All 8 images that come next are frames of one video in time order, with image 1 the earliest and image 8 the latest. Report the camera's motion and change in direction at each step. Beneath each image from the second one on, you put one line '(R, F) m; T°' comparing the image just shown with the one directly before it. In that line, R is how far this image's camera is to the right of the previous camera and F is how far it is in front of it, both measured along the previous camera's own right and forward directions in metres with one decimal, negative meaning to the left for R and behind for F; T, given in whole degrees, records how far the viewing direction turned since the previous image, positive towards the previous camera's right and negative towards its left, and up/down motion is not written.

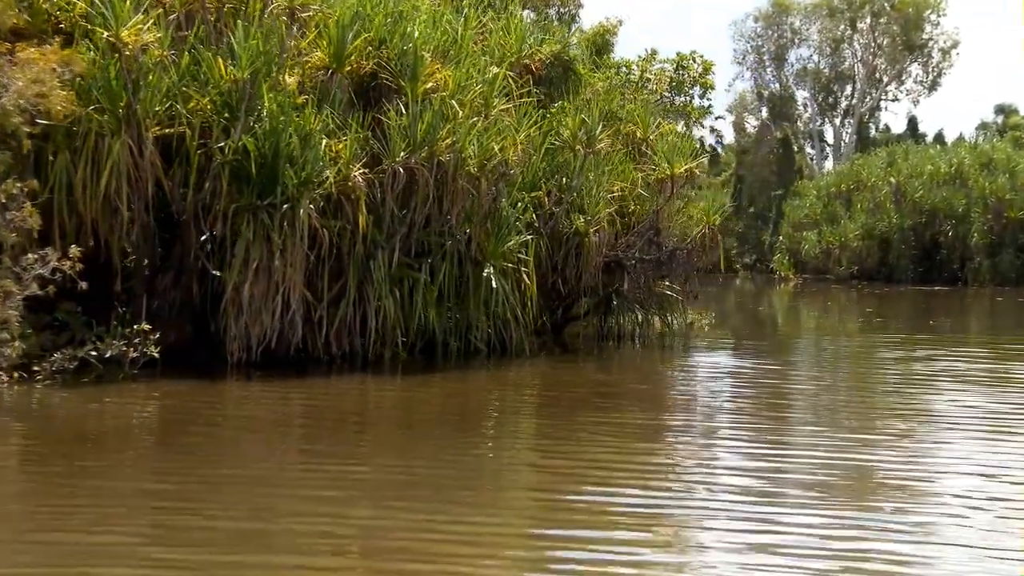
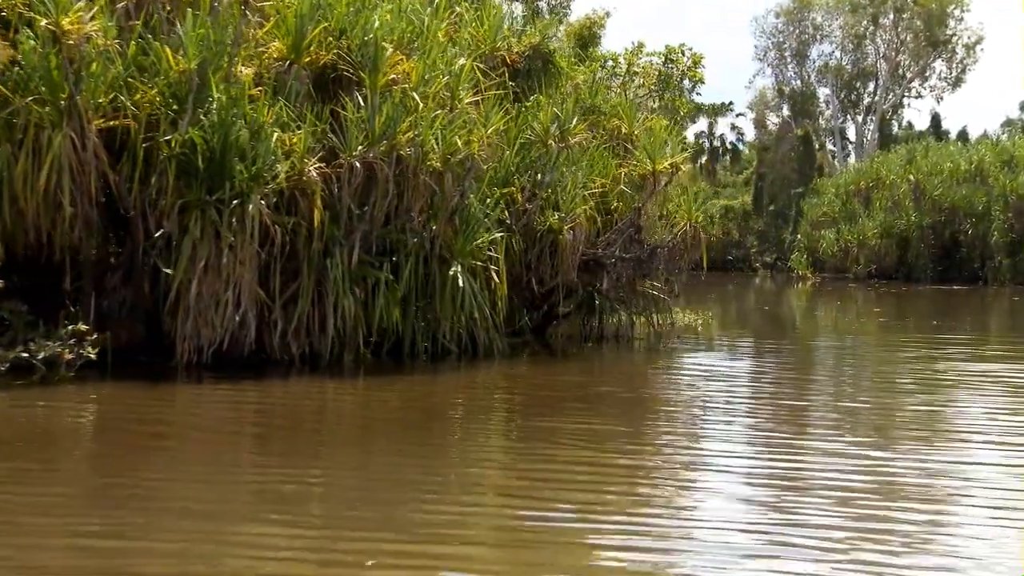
(+0.4, +0.3) m; -1°
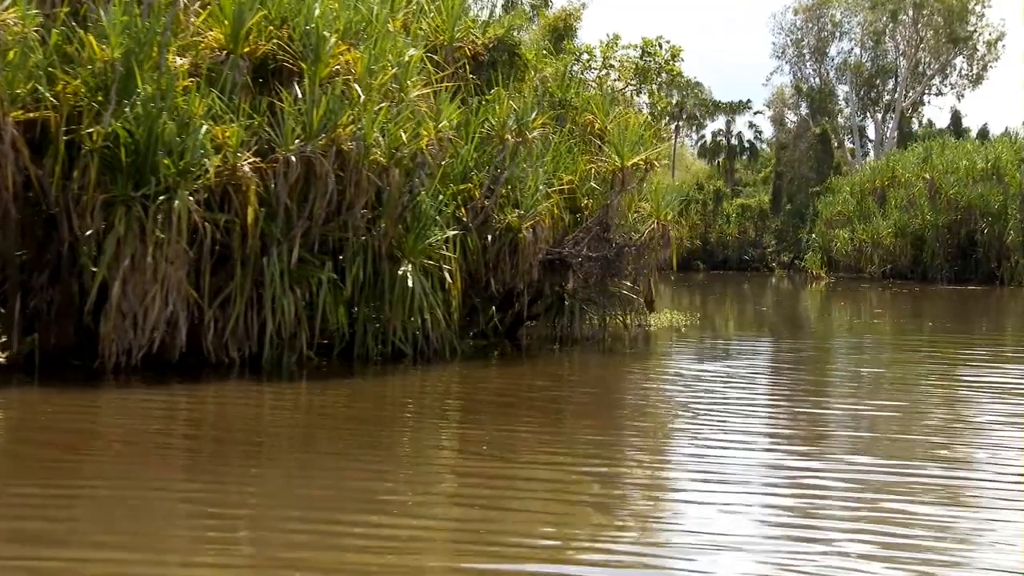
(+0.5, +0.4) m; -1°
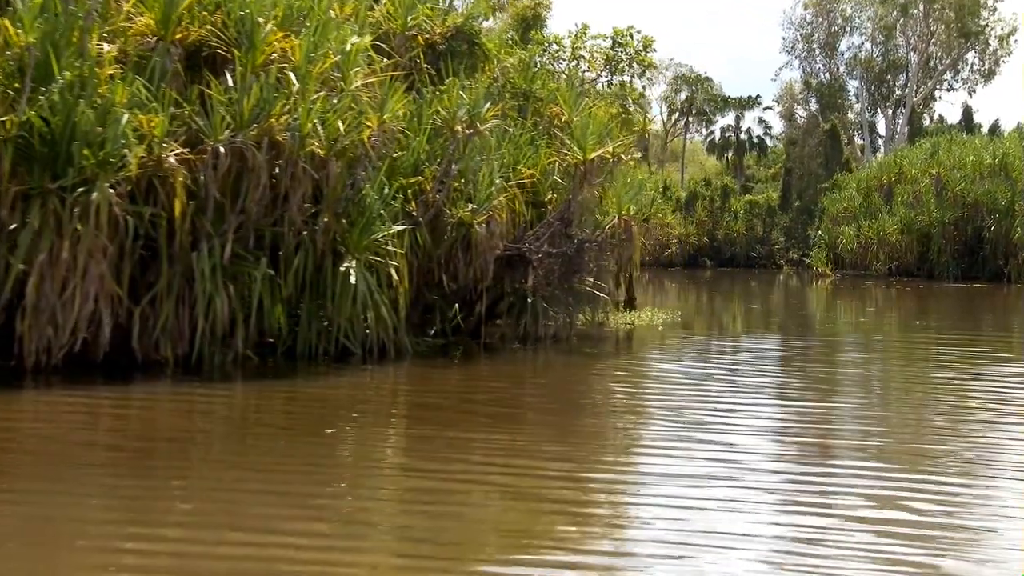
(+0.4, +0.4) m; -1°
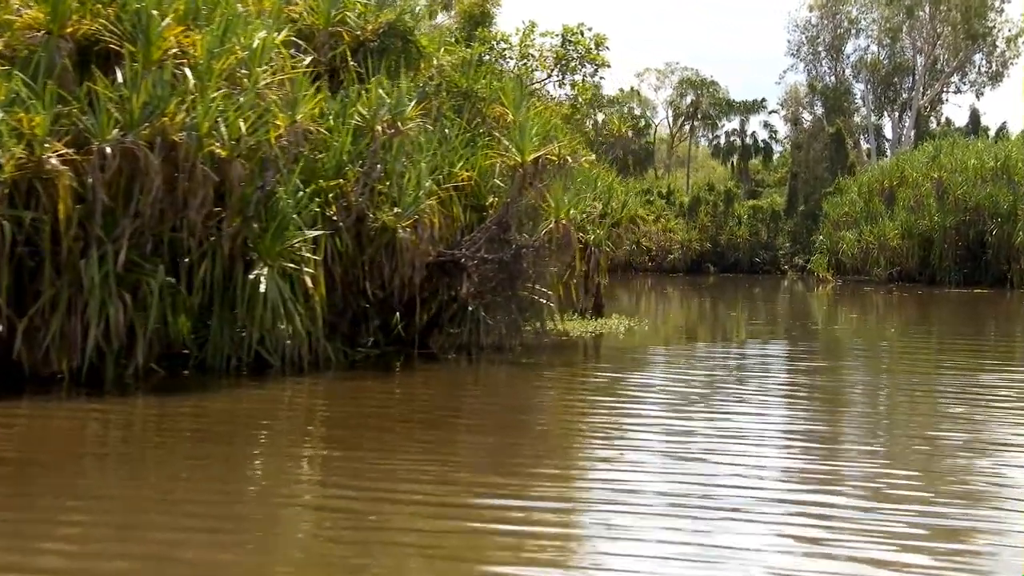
(+0.6, +0.5) m; -1°
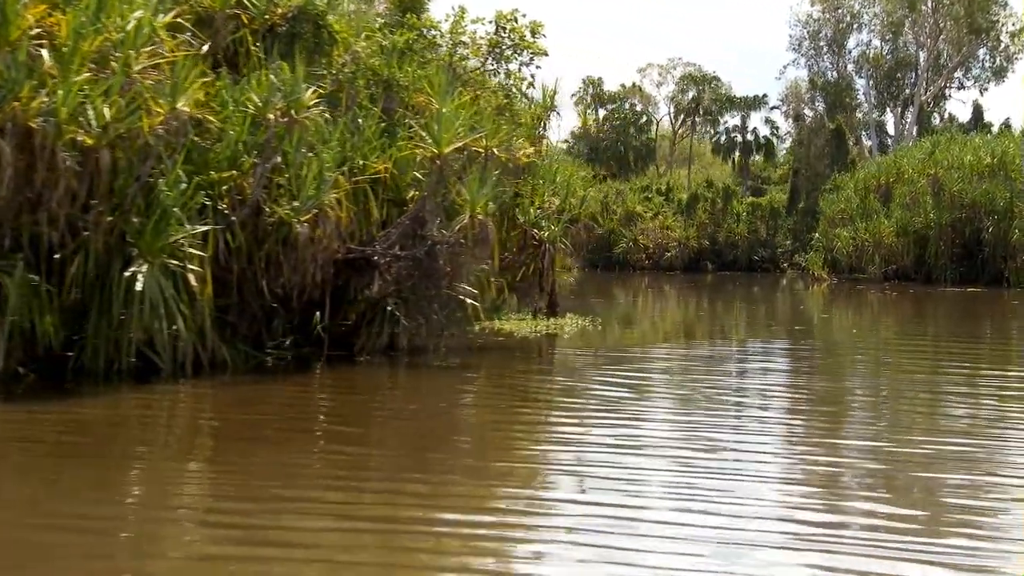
(+0.7, +0.6) m; -1°
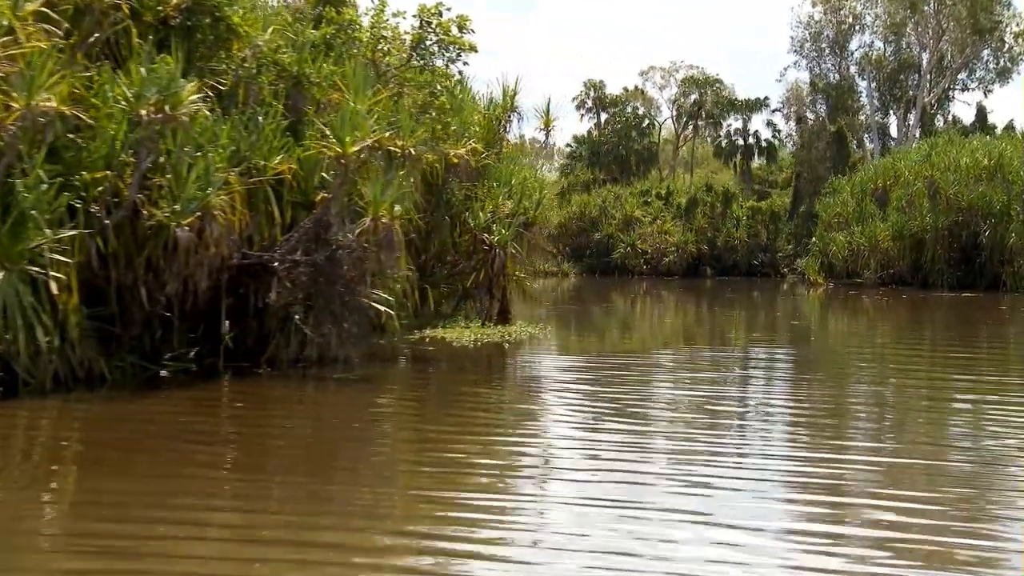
(+0.7, +0.6) m; -1°
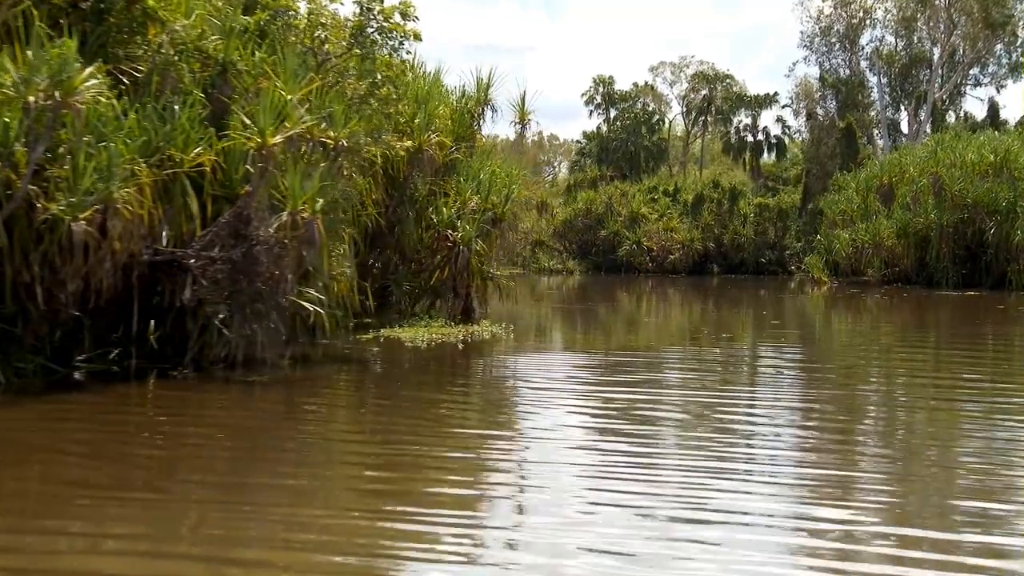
(+0.6, +0.5) m; -1°
